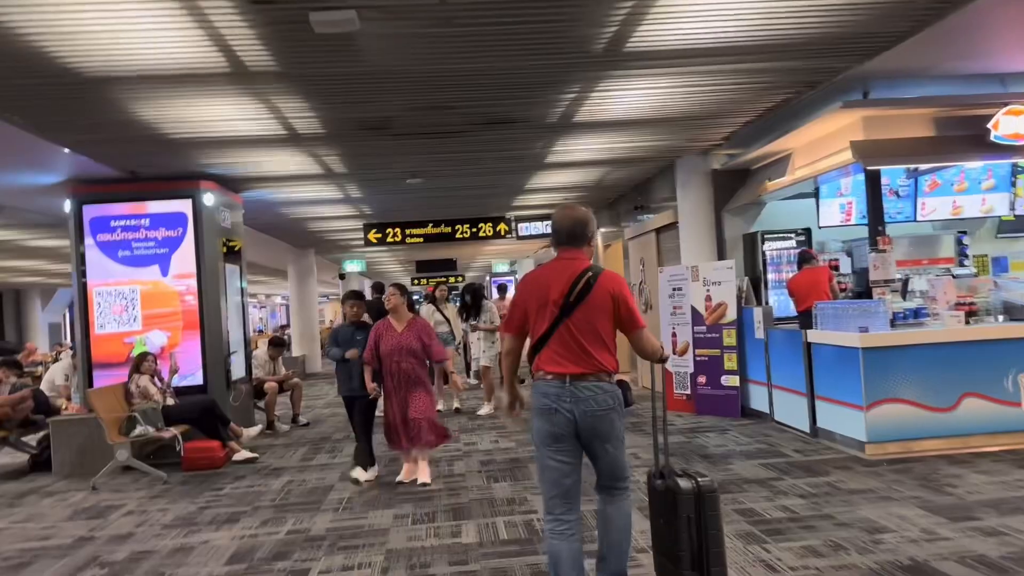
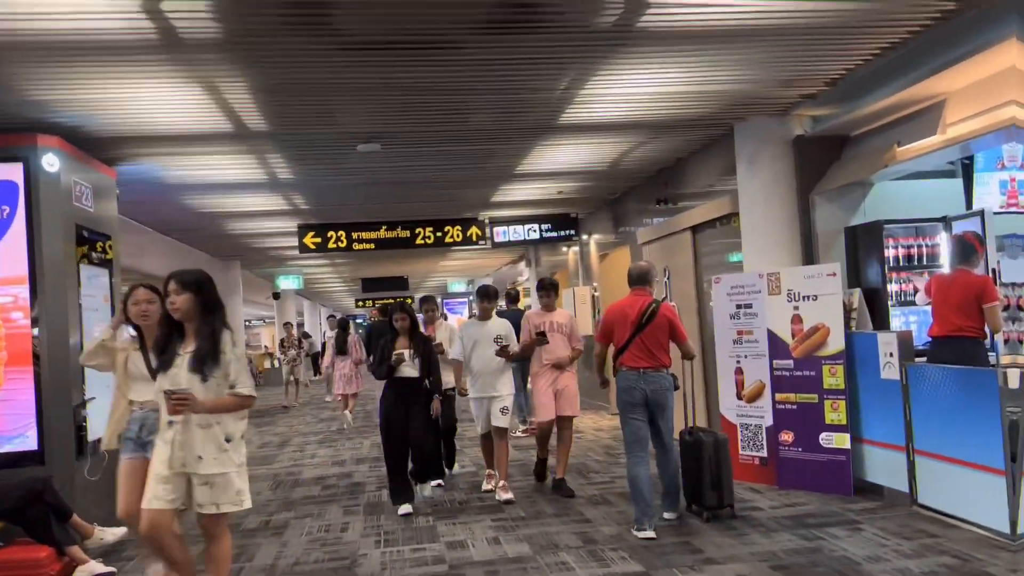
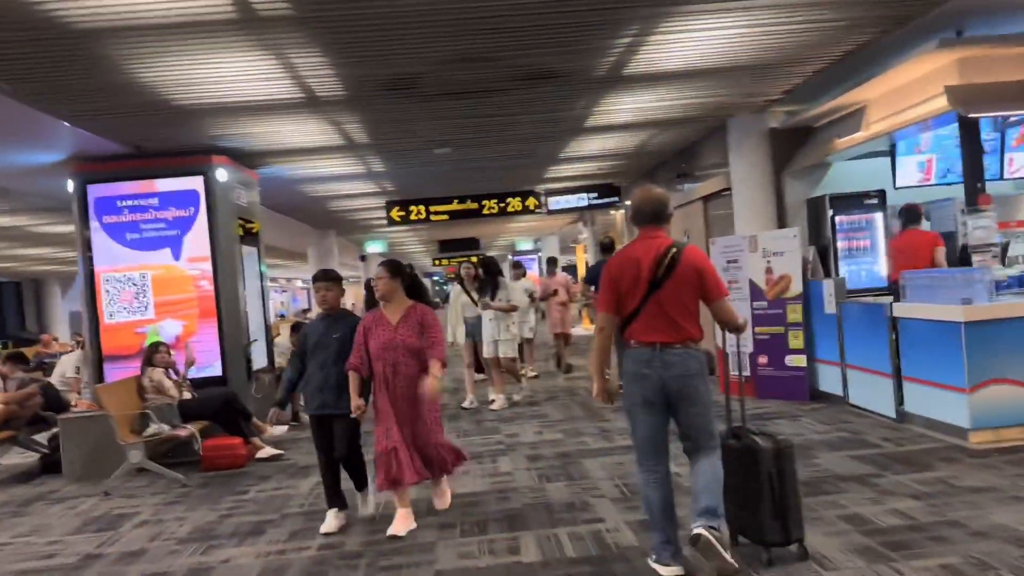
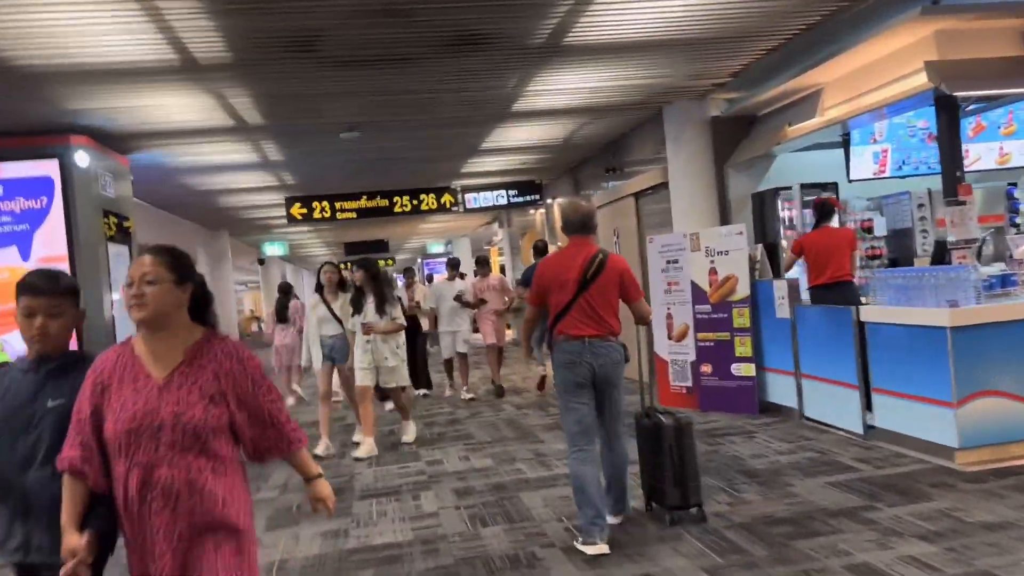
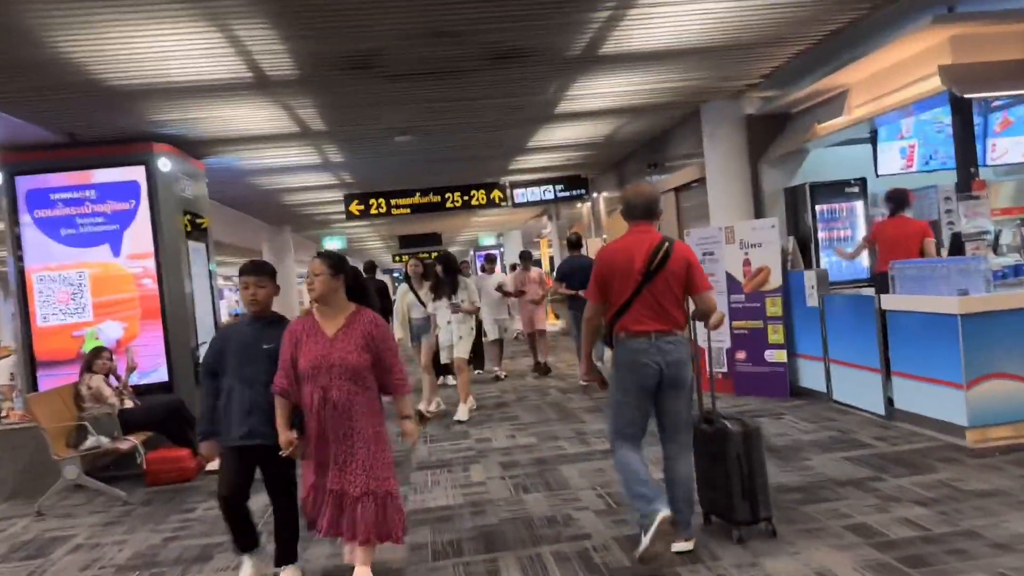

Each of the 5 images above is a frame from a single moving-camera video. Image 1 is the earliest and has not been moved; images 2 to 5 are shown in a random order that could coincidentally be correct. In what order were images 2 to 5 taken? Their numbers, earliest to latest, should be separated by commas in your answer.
3, 5, 4, 2
